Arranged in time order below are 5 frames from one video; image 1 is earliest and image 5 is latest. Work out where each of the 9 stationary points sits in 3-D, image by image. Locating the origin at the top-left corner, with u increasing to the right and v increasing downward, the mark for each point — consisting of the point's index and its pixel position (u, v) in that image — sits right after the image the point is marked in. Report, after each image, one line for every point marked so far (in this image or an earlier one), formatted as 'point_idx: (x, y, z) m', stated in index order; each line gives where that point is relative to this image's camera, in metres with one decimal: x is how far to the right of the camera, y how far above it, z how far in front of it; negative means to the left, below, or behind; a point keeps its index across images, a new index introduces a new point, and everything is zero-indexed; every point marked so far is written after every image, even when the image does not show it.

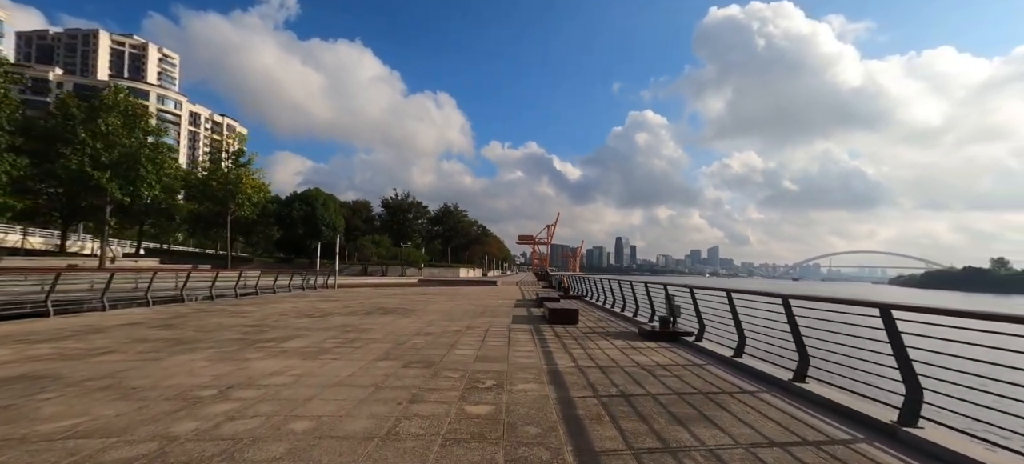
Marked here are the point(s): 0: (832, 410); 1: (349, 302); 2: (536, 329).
0: (+3.6, -2.0, +4.9) m
1: (-6.6, -2.9, +17.6) m
2: (+0.6, -2.5, +11.3) m
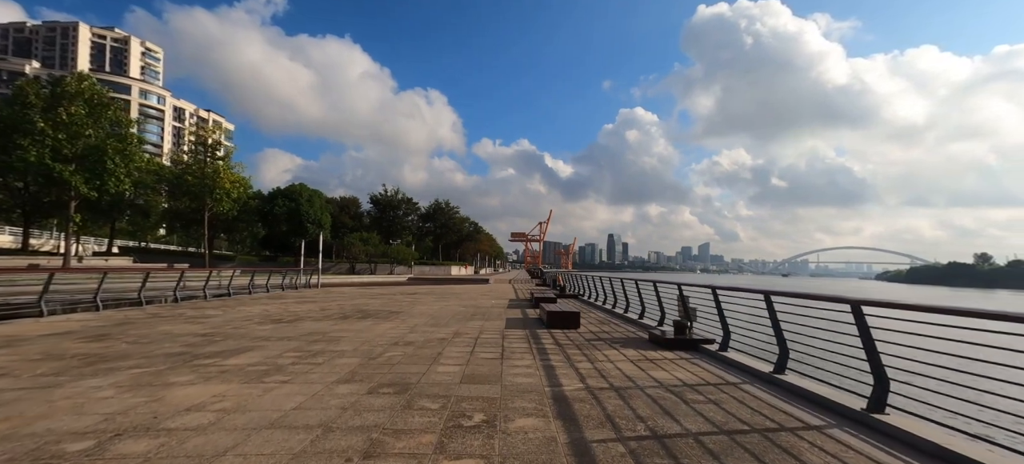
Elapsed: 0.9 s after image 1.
0: (+3.6, -1.9, +3.6) m
1: (-6.9, -2.7, +16.2) m
2: (+0.5, -2.4, +10.0) m
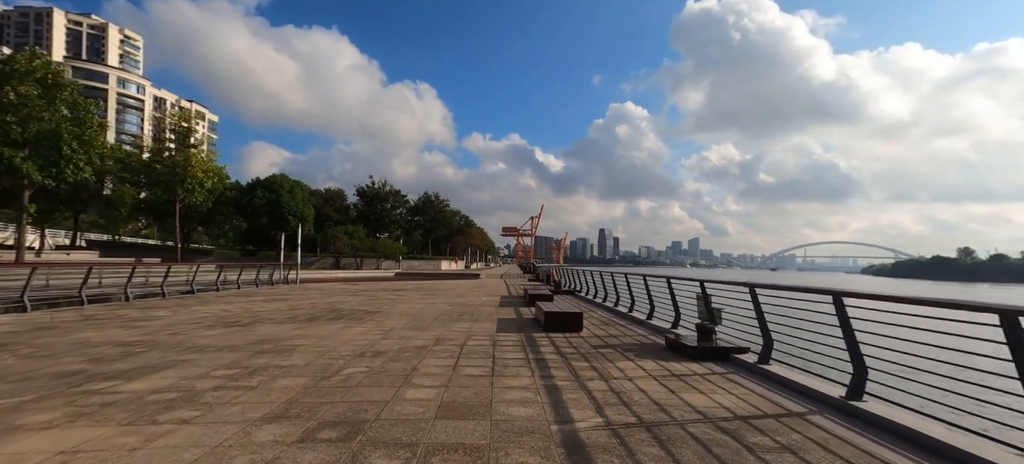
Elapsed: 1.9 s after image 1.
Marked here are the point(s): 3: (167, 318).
0: (+3.5, -1.7, +2.2) m
1: (-7.1, -2.4, +14.6) m
2: (+0.3, -2.1, +8.6) m
3: (-8.4, -2.1, +10.6) m
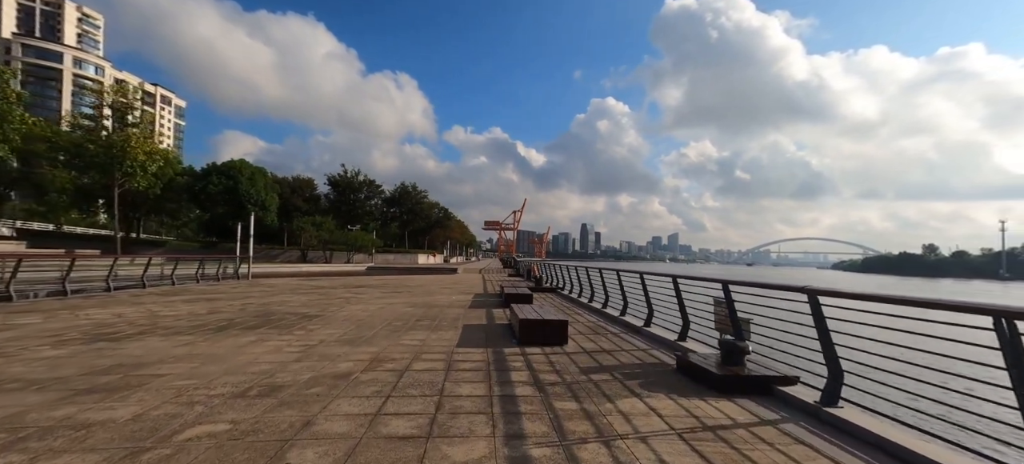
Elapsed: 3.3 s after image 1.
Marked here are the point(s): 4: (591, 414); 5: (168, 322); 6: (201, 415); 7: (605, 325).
0: (+3.3, -1.6, +0.2) m
1: (-7.9, -2.0, +12.2) m
2: (-0.2, -1.9, +6.5) m
3: (-9.0, -1.8, +8.2) m
4: (+0.8, -1.8, +4.4) m
5: (-7.1, -1.8, +8.9) m
6: (-2.8, -1.7, +4.0) m
7: (+2.2, -2.1, +10.1) m
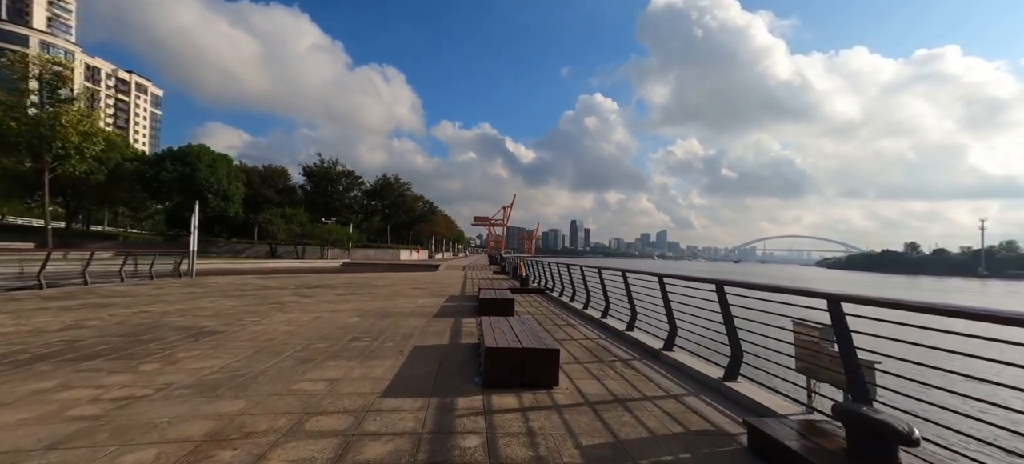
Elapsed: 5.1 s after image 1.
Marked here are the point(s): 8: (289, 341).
0: (+3.0, -1.5, -2.4) m
1: (-8.5, -1.7, +9.3) m
2: (-0.6, -1.7, +3.8) m
3: (-9.5, -1.5, +5.2) m
4: (+0.4, -1.7, +1.7) m
5: (-7.5, -1.6, +6.1) m
6: (-3.2, -1.5, +1.2) m
7: (+1.7, -1.9, +7.5) m
8: (-3.6, -1.8, +7.3) m
